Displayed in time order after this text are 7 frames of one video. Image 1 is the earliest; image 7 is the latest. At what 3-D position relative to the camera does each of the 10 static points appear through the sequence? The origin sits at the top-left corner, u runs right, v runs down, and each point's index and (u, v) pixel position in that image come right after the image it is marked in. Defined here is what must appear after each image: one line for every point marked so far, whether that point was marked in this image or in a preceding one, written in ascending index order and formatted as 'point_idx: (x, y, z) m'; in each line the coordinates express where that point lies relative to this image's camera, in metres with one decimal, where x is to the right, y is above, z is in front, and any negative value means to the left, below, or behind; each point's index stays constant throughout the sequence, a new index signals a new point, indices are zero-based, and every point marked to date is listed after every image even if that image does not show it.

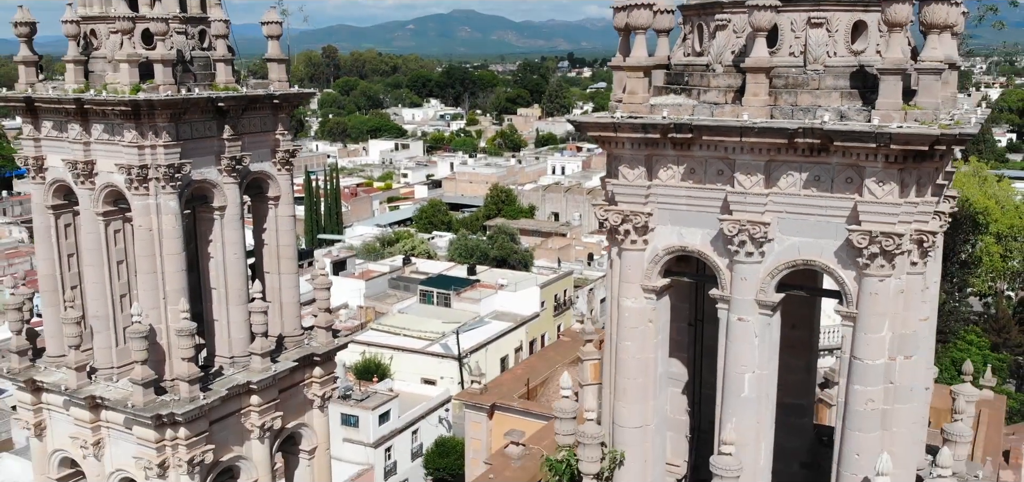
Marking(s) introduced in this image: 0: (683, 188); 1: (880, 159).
0: (+0.8, +0.3, +6.6) m
1: (+1.6, +0.4, +5.9) m
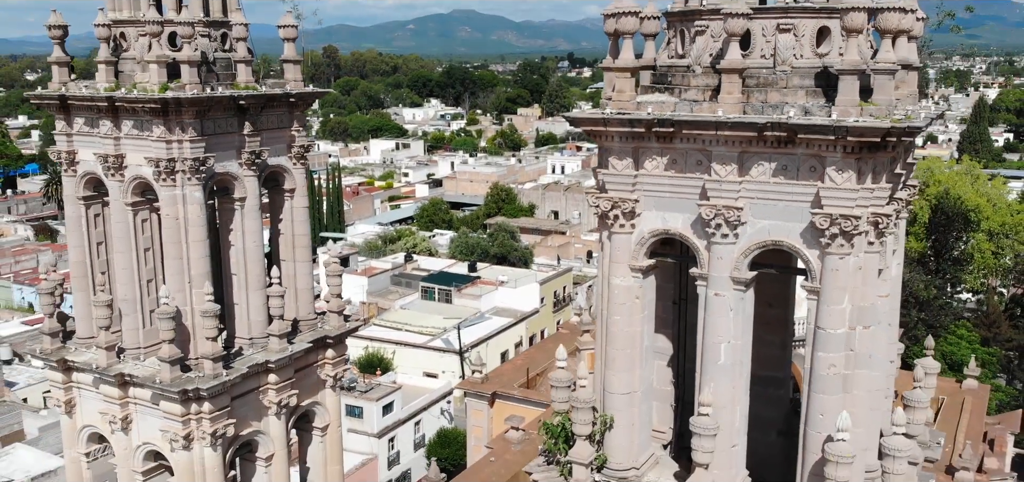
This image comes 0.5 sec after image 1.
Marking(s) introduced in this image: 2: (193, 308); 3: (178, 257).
0: (+0.8, +0.4, +7.4) m
1: (+1.6, +0.4, +6.6) m
2: (-2.5, -0.5, +10.6) m
3: (-2.6, -0.1, +10.4) m
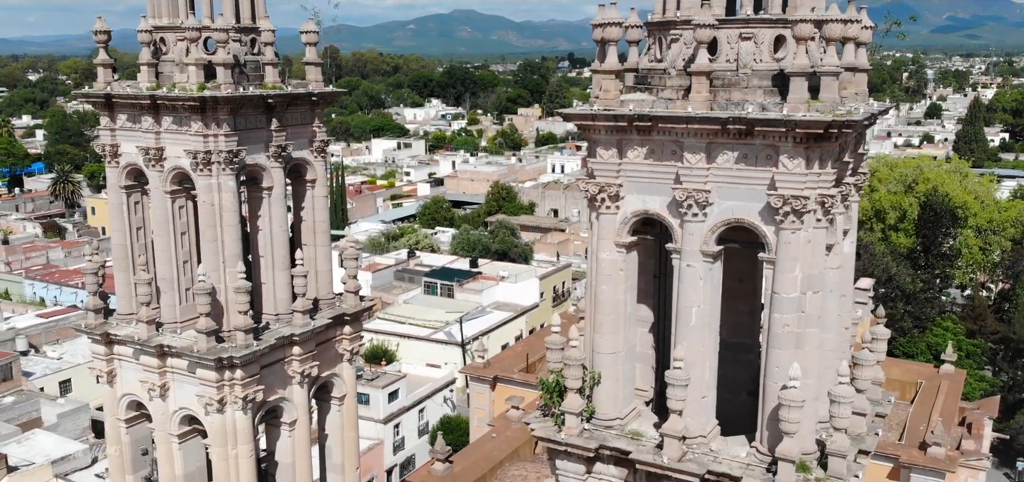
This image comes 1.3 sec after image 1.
0: (+0.8, +0.5, +8.6) m
1: (+1.6, +0.6, +7.8) m
2: (-2.5, -0.4, +11.8) m
3: (-2.5, 0.0, +11.6) m
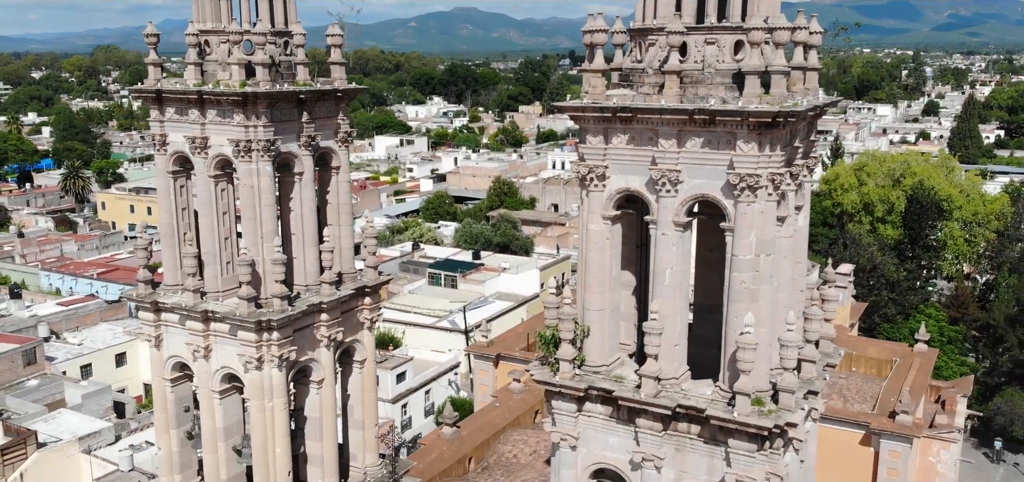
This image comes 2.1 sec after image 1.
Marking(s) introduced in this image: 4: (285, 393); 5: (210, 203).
0: (+0.9, +0.7, +10.2) m
1: (+1.6, +0.8, +9.5) m
2: (-2.4, -0.2, +13.4) m
3: (-2.5, +0.2, +13.2) m
4: (-2.3, -1.5, +13.7) m
5: (-3.0, +0.4, +13.5) m
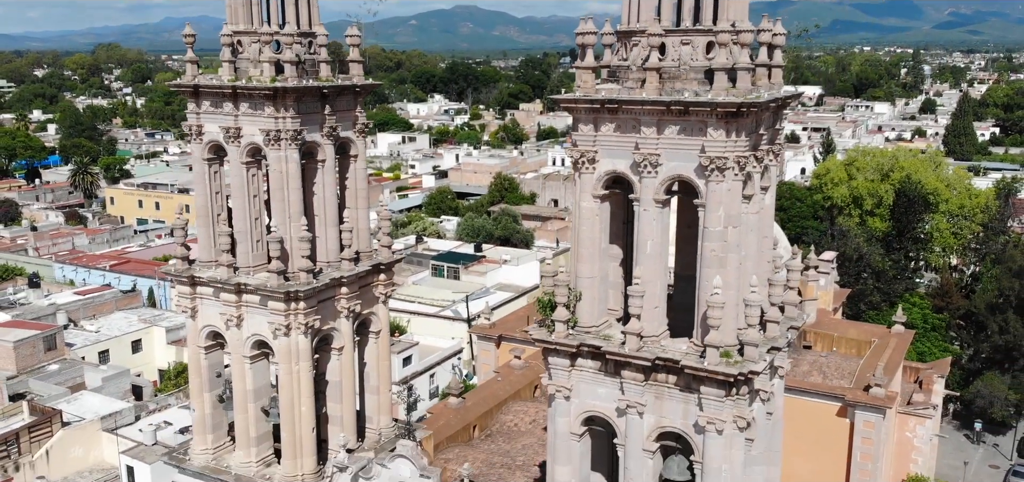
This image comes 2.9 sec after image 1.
0: (+0.9, +0.9, +11.7) m
1: (+1.6, +1.0, +11.0) m
2: (-2.4, +0.1, +14.9) m
3: (-2.5, +0.5, +14.8) m
4: (-2.3, -1.3, +15.2) m
5: (-3.0, +0.6, +15.1) m
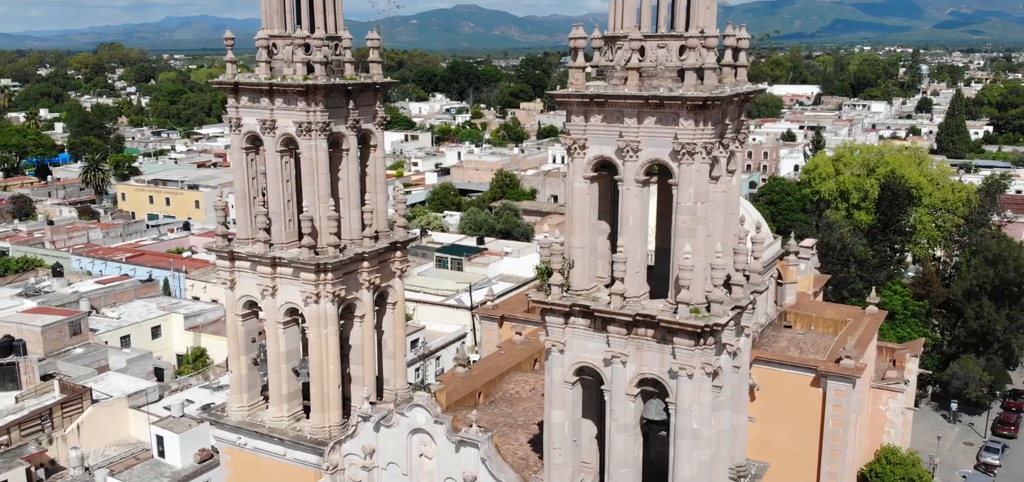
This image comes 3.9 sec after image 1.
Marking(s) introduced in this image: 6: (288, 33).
0: (+0.9, +1.2, +13.8) m
1: (+1.7, +1.3, +13.0) m
2: (-2.4, +0.3, +17.0) m
3: (-2.5, +0.7, +16.8) m
4: (-2.2, -1.0, +17.2) m
5: (-3.0, +0.9, +17.1) m
6: (-2.8, +2.6, +17.2) m
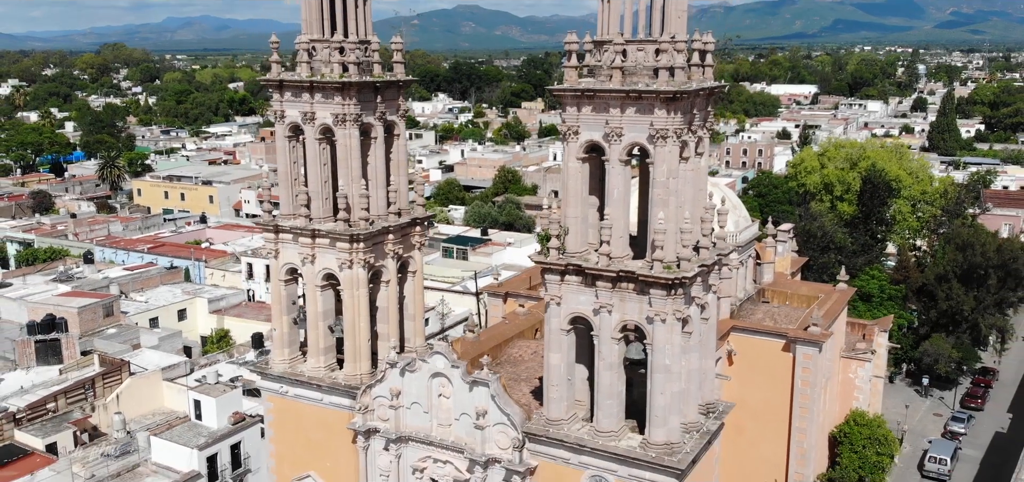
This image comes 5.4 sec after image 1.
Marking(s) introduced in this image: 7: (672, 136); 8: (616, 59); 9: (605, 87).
0: (+1.0, +1.6, +16.7) m
1: (+1.7, +1.6, +15.9) m
2: (-2.3, +0.7, +19.9) m
3: (-2.4, +1.1, +19.7) m
4: (-2.2, -0.7, +20.1) m
5: (-2.9, +1.2, +20.0) m
6: (-2.8, +3.0, +20.1) m
7: (+1.9, +1.2, +16.1) m
8: (+1.2, +2.2, +16.3) m
9: (+1.1, +1.8, +16.3) m
